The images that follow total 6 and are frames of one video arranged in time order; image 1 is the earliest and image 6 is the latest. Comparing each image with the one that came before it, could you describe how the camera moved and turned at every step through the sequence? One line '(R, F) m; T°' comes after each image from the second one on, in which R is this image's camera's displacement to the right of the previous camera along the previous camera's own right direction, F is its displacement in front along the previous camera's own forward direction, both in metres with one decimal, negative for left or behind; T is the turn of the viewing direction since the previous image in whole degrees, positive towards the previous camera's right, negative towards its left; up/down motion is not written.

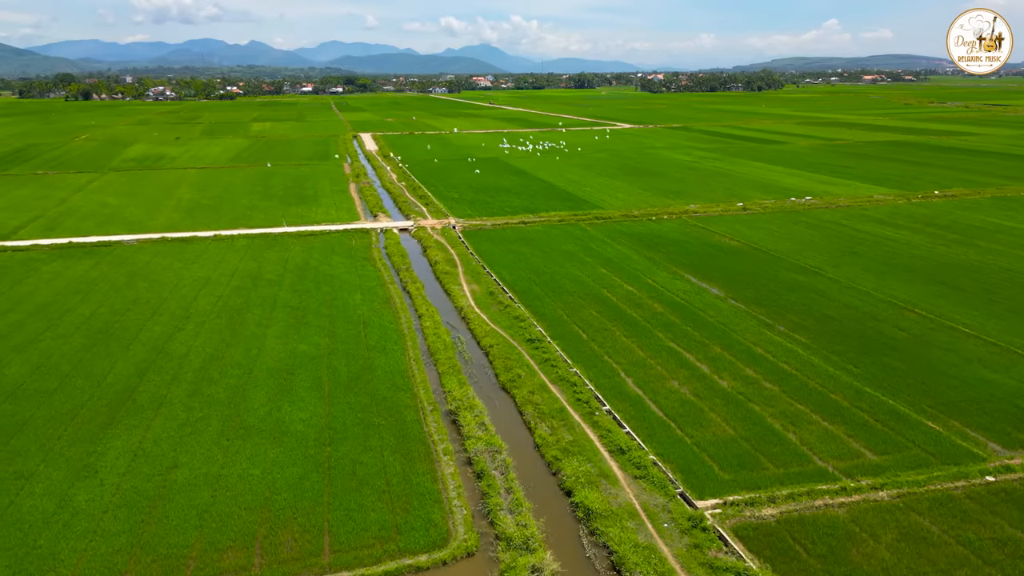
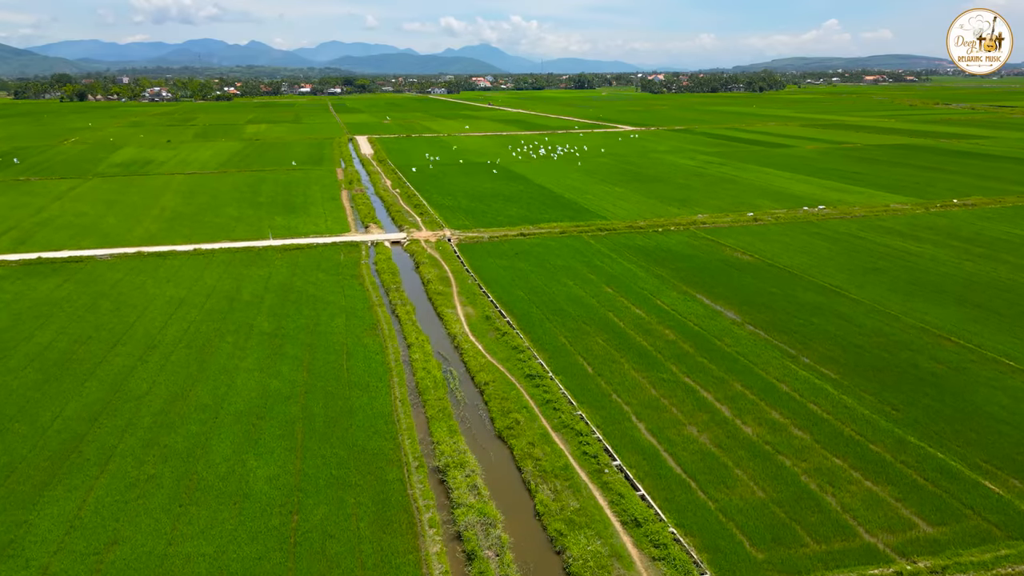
(+0.1, +2.1) m; 0°
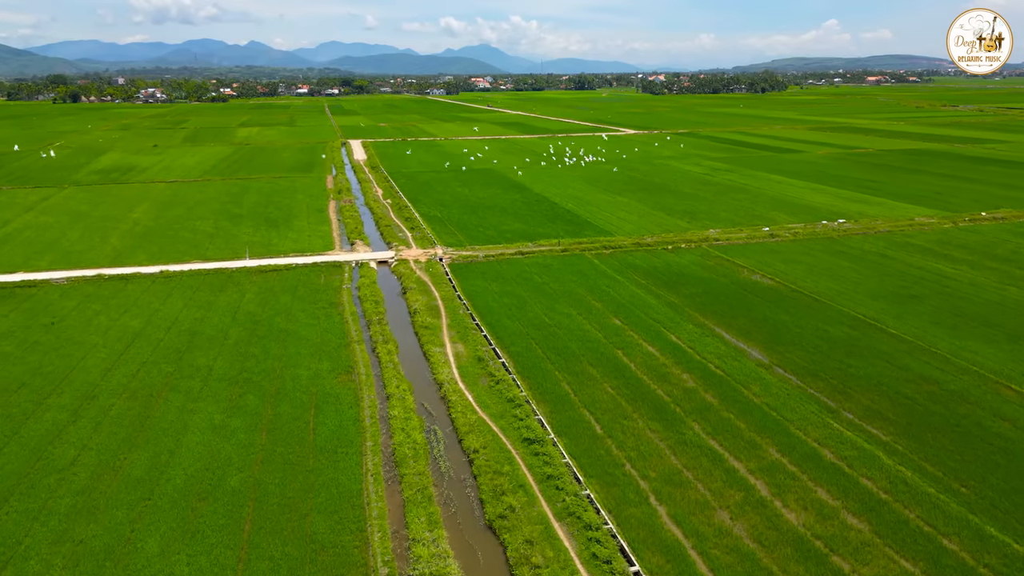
(+0.2, +2.9) m; 0°
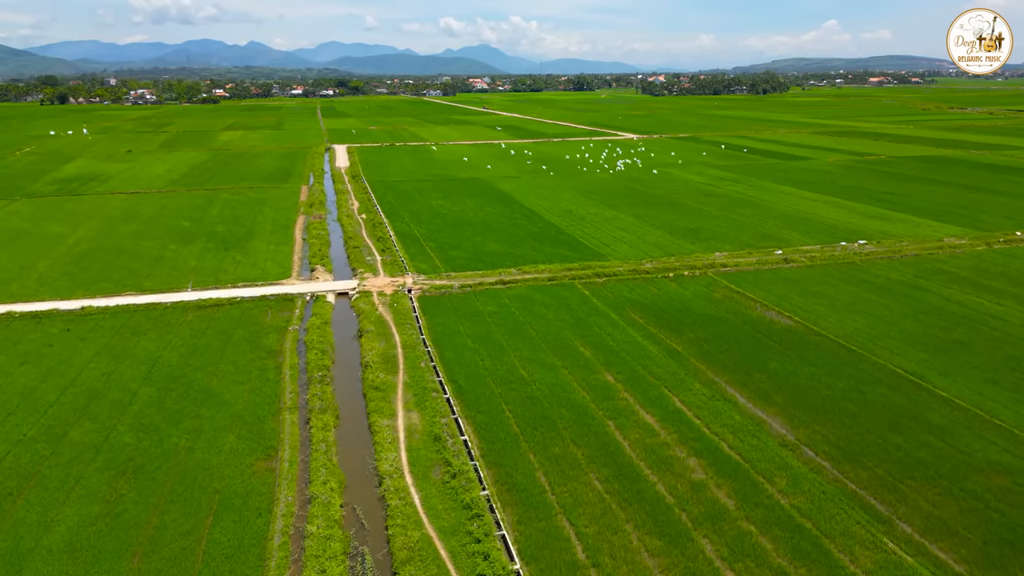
(+1.1, +4.1) m; 0°
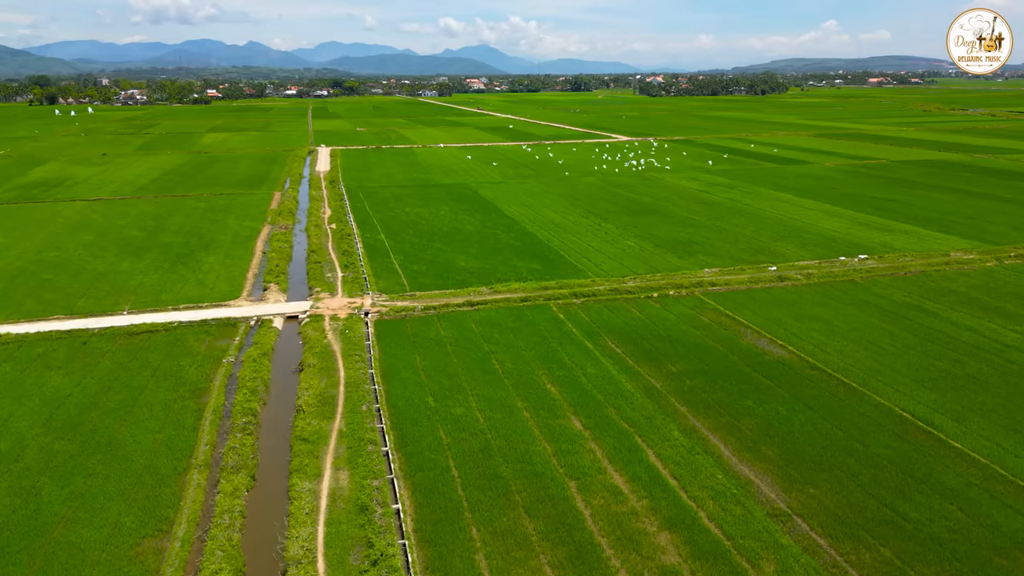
(+1.5, +2.5) m; 0°
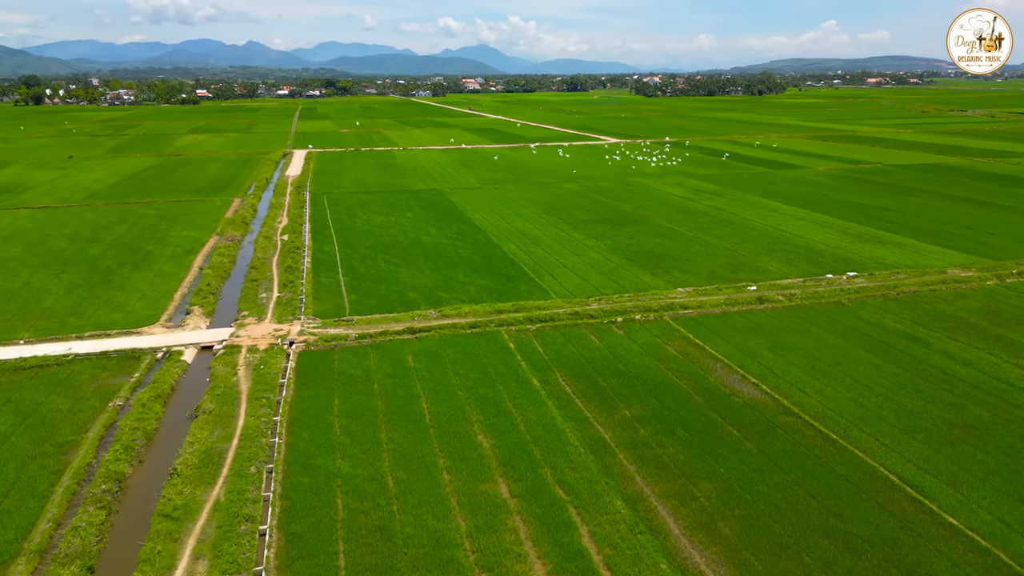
(+2.4, +2.8) m; 0°
